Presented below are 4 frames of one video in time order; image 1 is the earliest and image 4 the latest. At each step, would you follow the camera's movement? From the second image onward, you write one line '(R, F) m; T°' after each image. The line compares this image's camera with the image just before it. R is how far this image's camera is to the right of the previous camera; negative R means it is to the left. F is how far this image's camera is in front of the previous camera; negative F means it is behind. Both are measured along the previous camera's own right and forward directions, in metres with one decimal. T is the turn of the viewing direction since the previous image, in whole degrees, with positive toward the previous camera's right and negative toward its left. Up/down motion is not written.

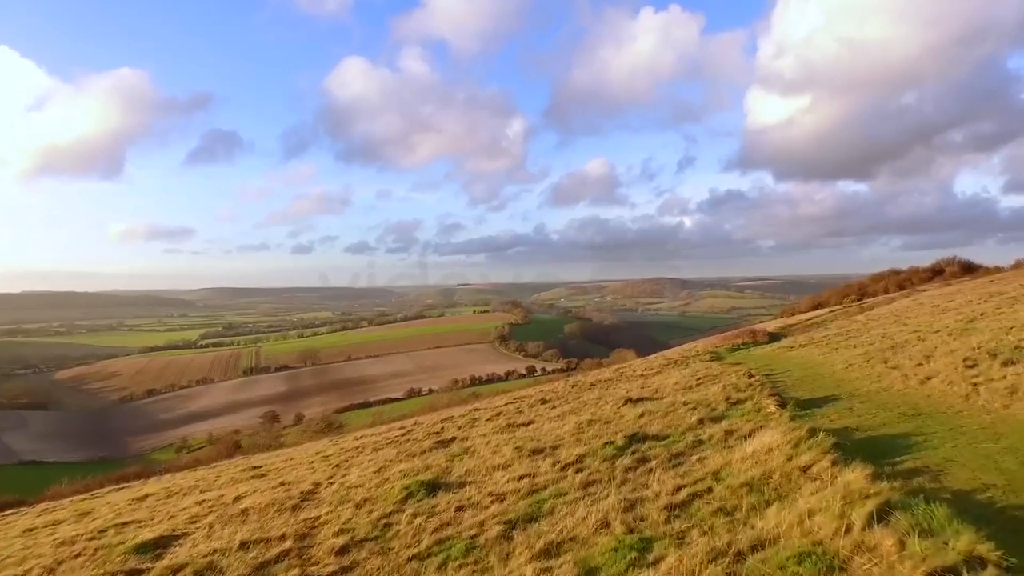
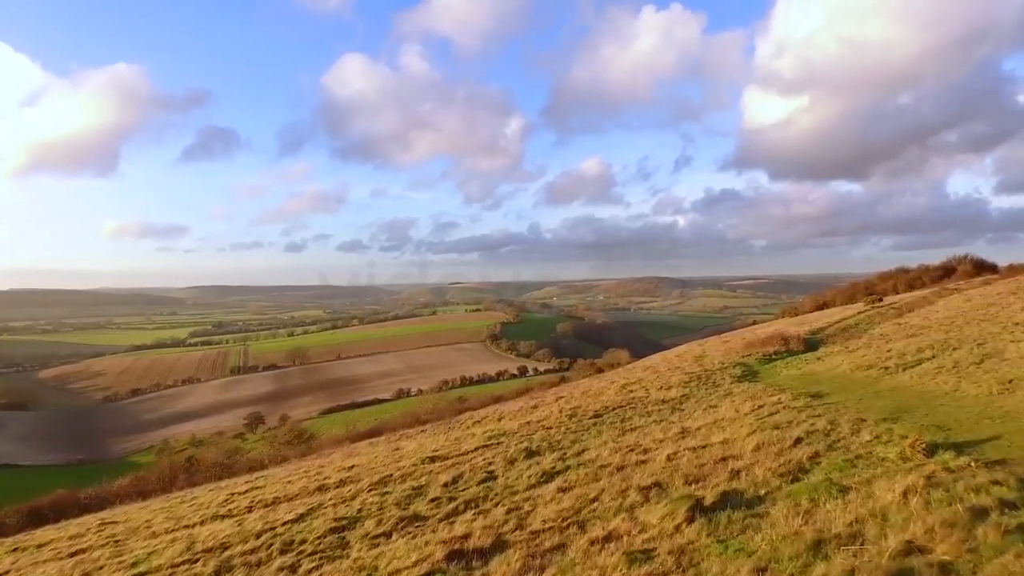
(+0.3, +3.5) m; +1°
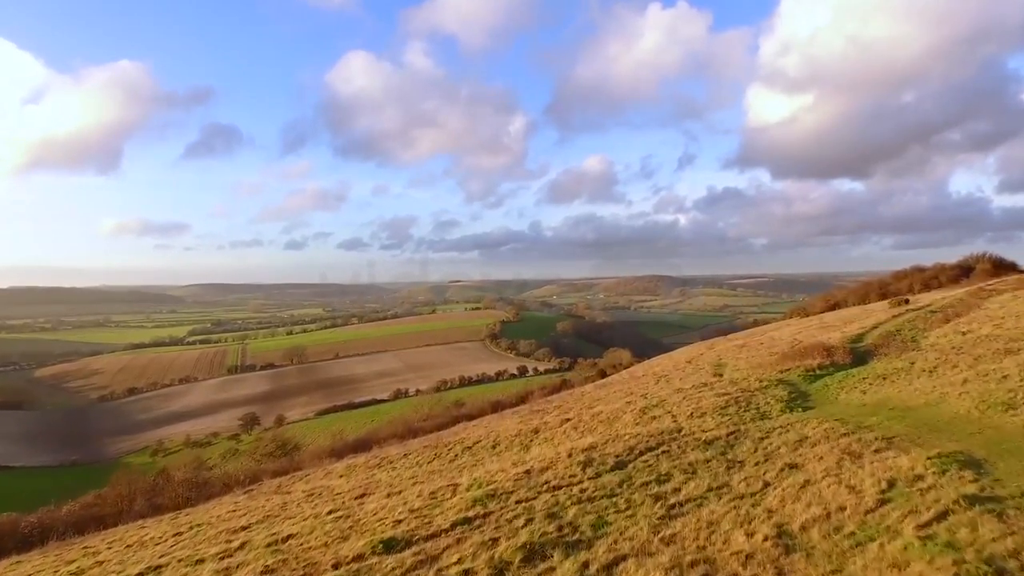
(+0.1, +2.5) m; 0°
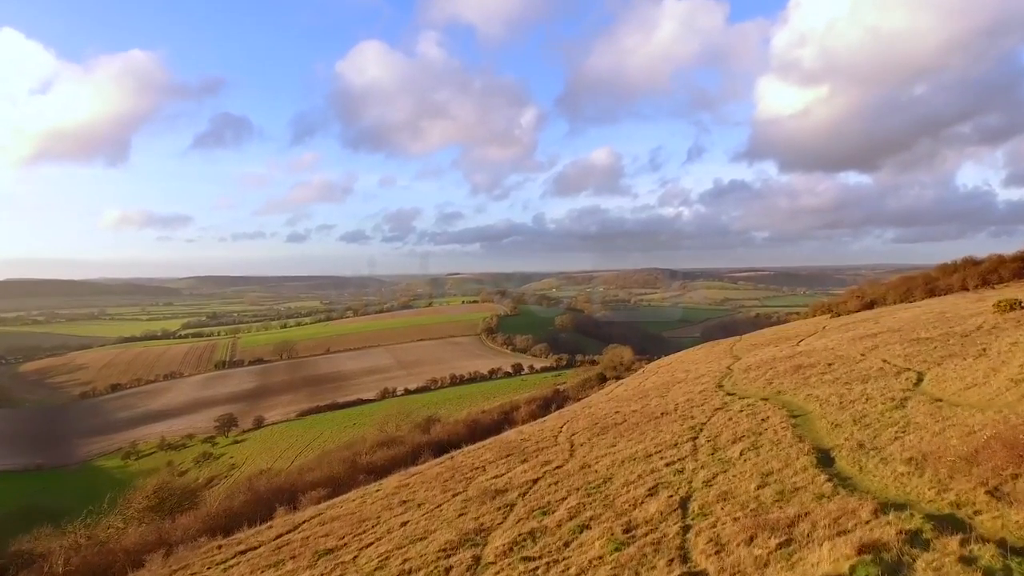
(+1.5, +9.1) m; 0°
